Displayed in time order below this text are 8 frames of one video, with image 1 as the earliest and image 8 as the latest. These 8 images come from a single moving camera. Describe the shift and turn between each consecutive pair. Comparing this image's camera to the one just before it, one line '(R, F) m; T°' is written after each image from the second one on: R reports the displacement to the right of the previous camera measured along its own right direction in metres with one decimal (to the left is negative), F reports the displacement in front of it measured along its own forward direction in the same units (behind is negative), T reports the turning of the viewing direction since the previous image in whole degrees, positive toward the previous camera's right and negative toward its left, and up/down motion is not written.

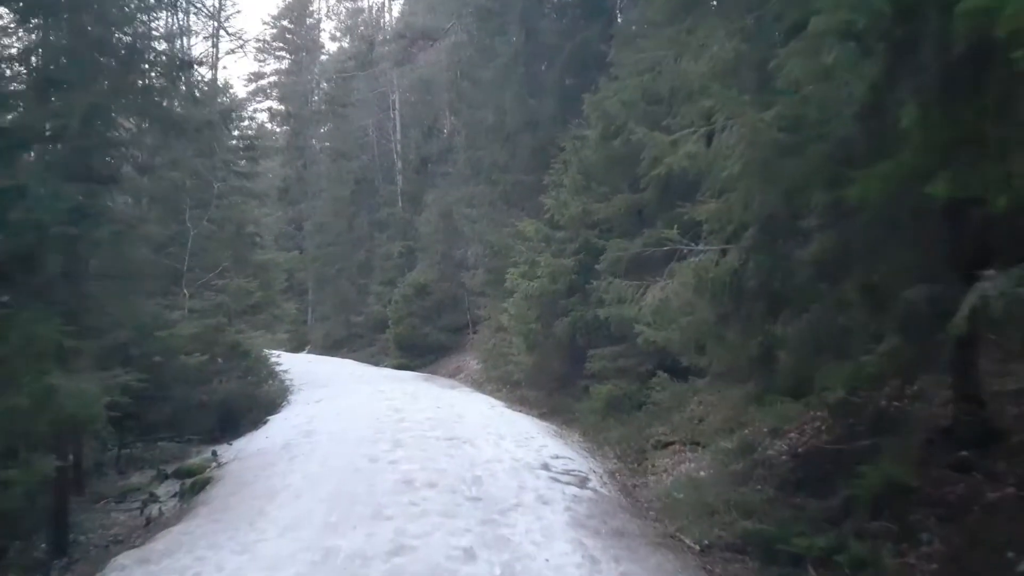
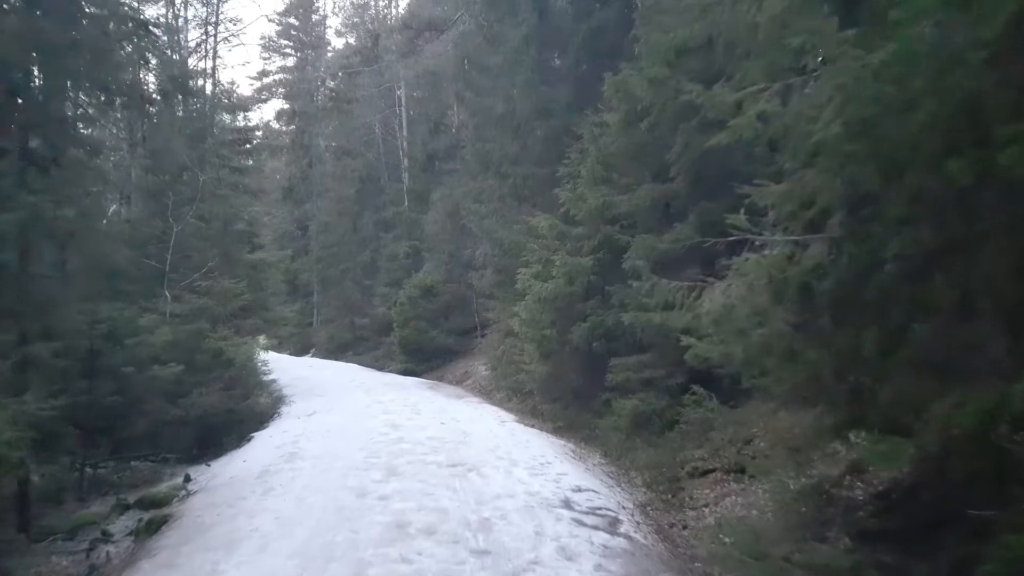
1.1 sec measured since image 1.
(-0.1, +1.4) m; -1°
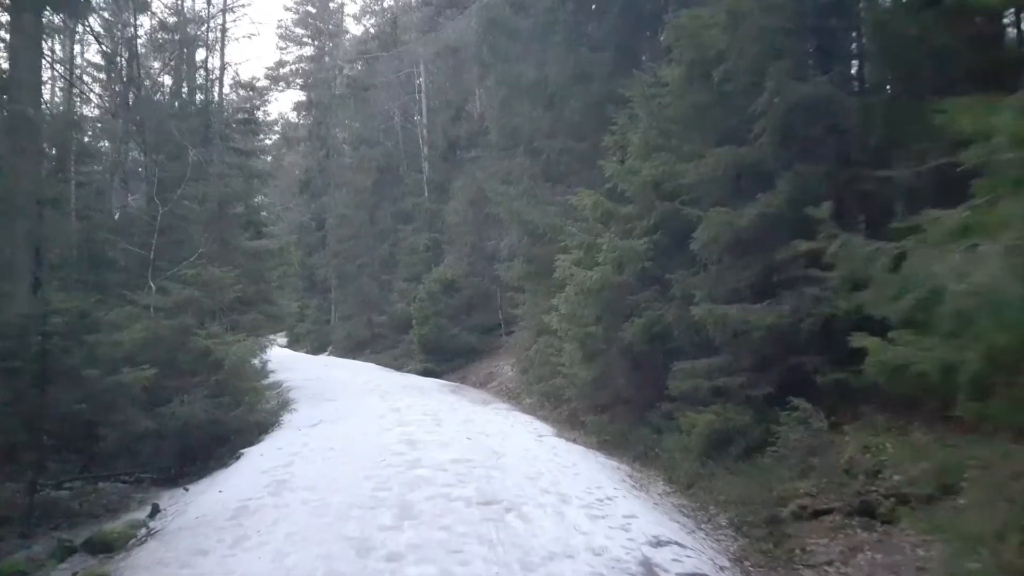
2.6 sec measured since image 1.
(-0.3, +2.0) m; -1°
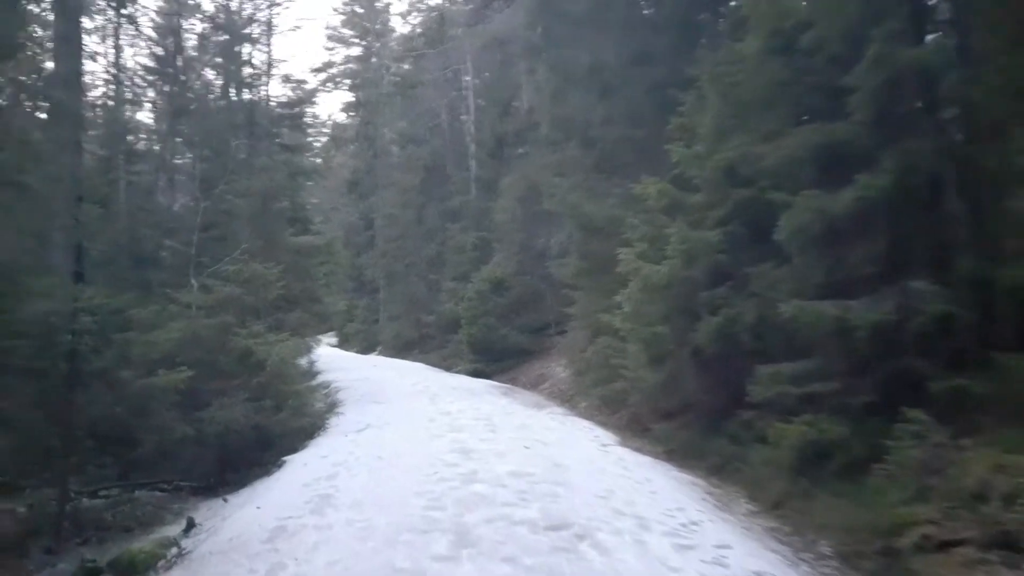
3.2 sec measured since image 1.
(-0.2, +0.8) m; -3°
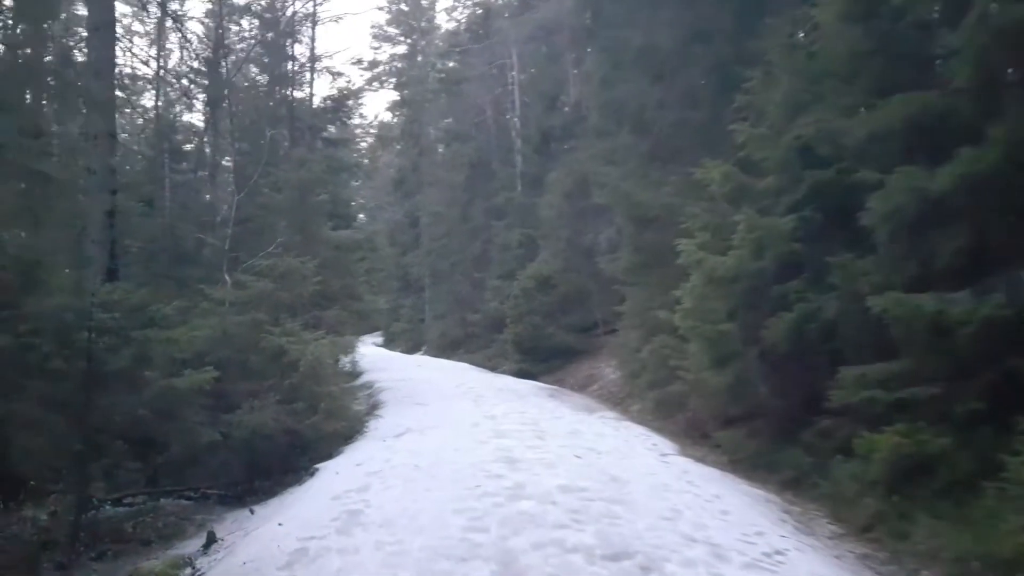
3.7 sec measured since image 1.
(0.0, +0.8) m; -3°
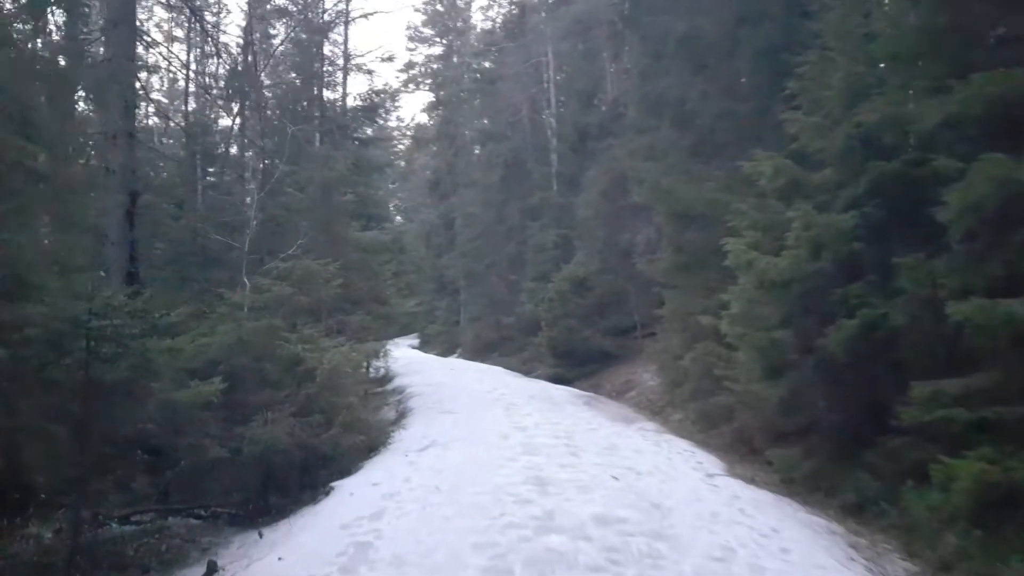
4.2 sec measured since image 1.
(+0.1, +0.7) m; -3°
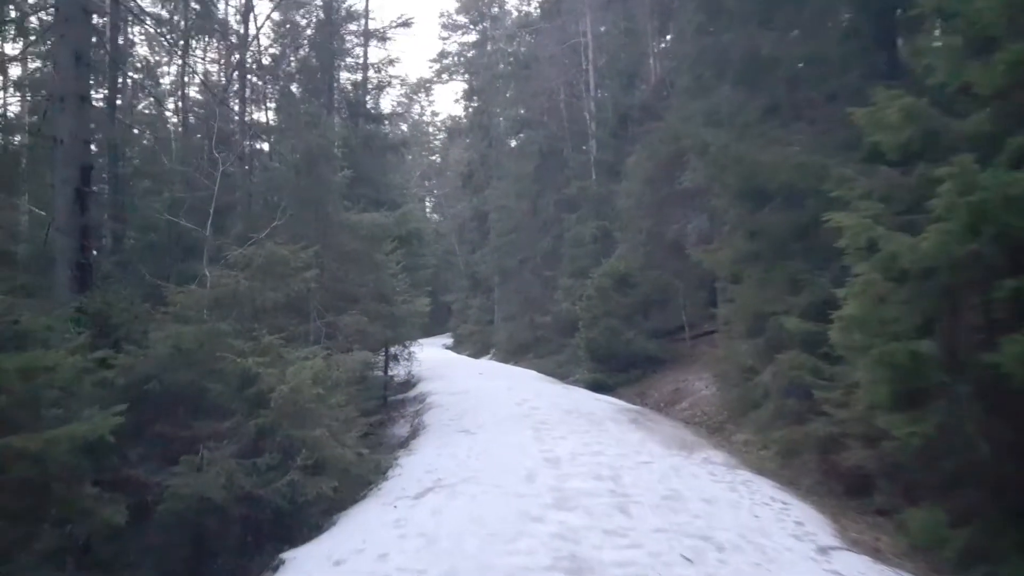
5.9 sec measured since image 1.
(+0.1, +2.4) m; -3°
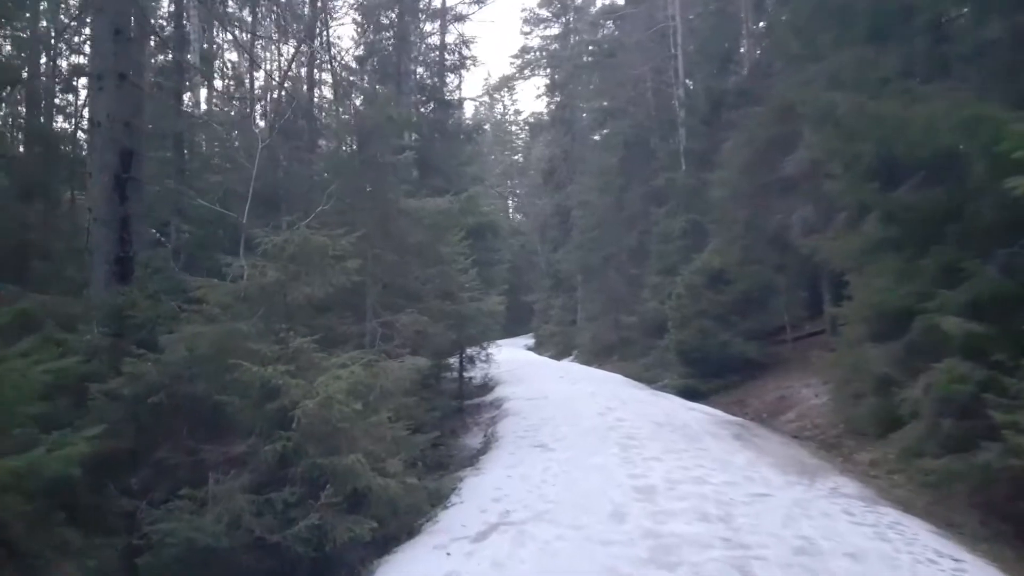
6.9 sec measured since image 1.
(0.0, +1.4) m; -6°
